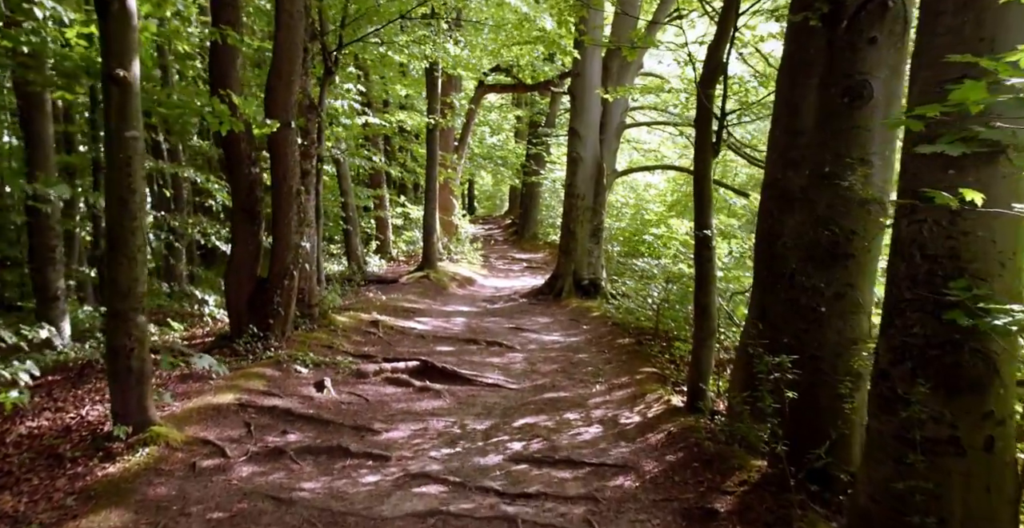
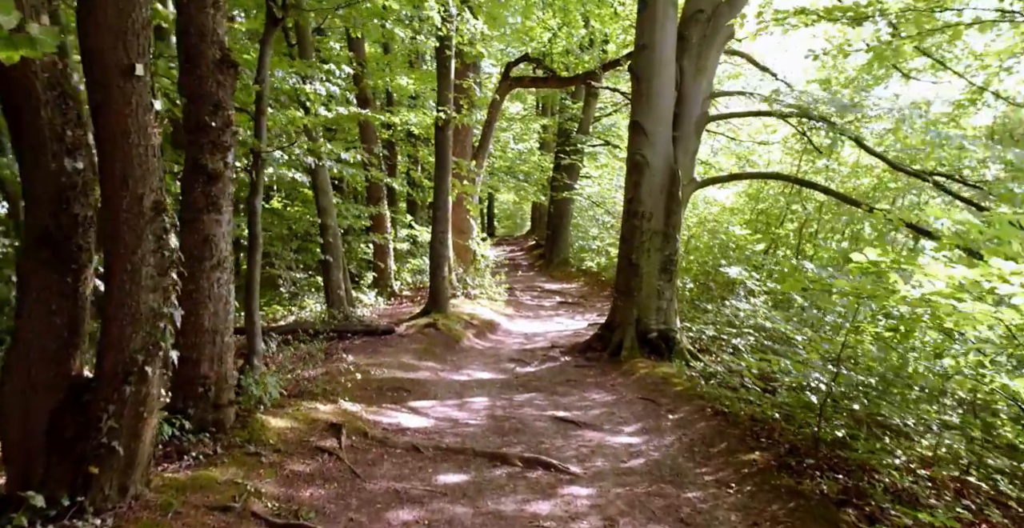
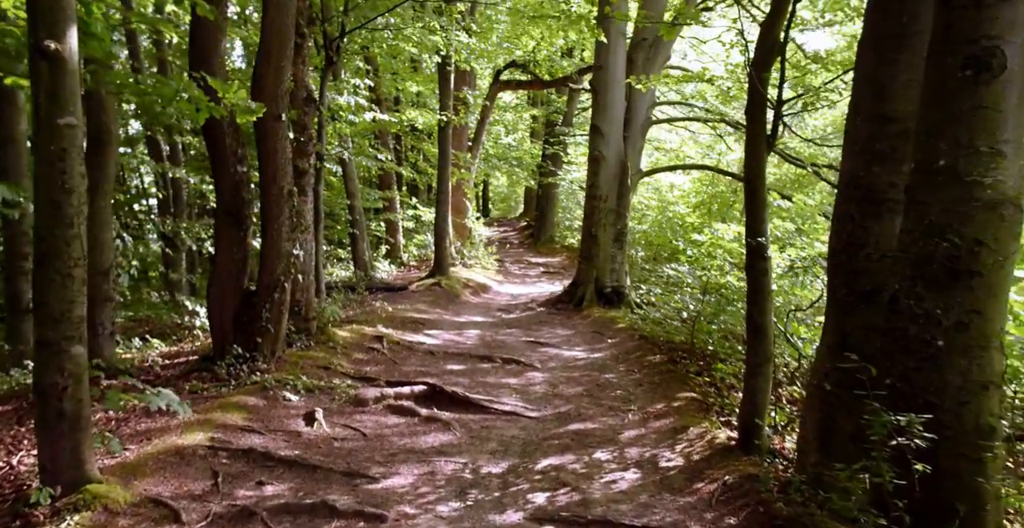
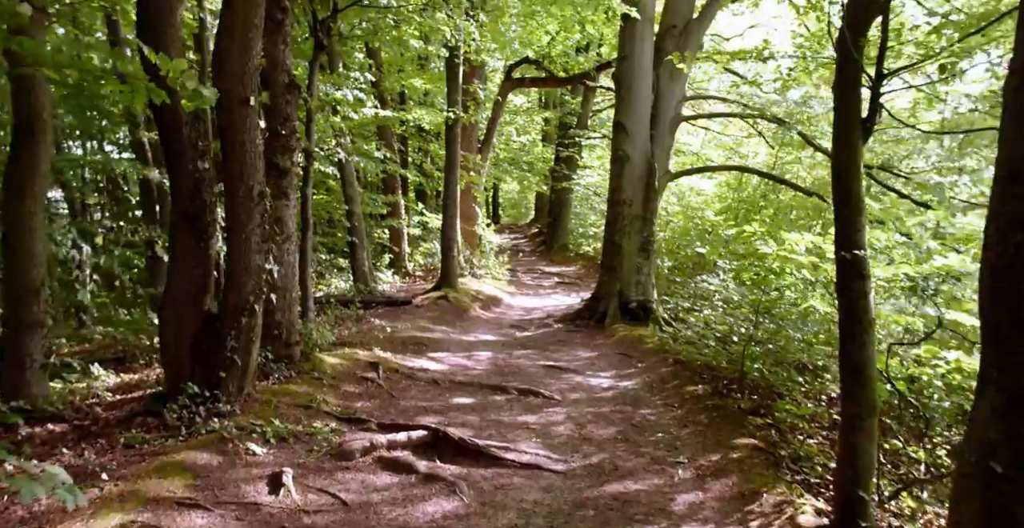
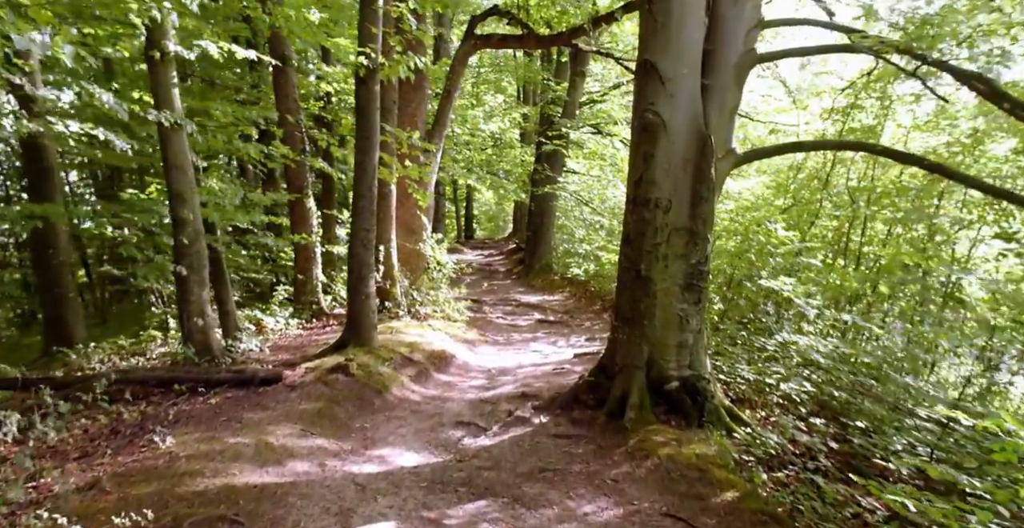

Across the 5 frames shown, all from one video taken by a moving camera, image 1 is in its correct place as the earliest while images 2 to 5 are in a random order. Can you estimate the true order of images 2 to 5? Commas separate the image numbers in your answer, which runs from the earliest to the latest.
3, 4, 2, 5
